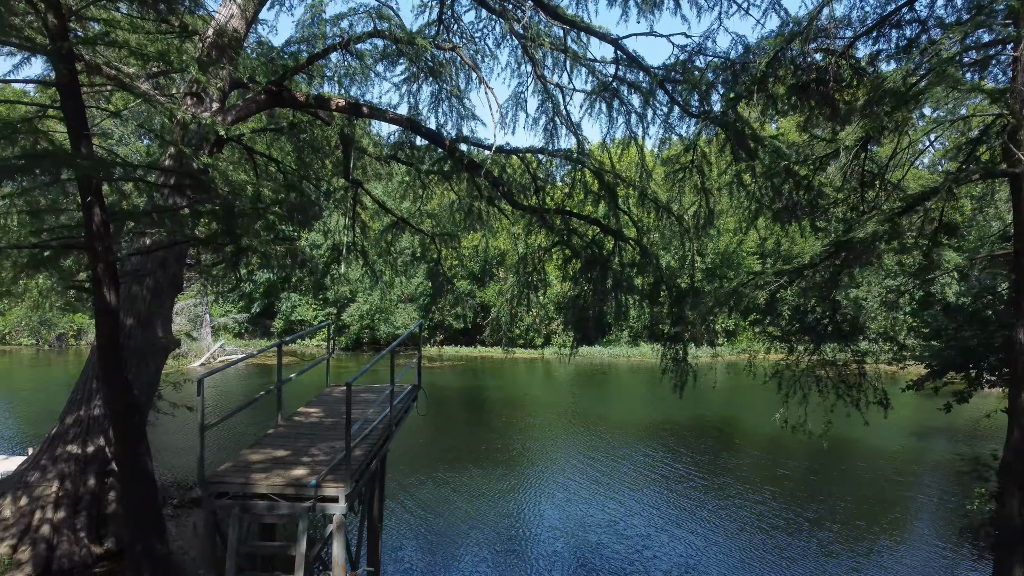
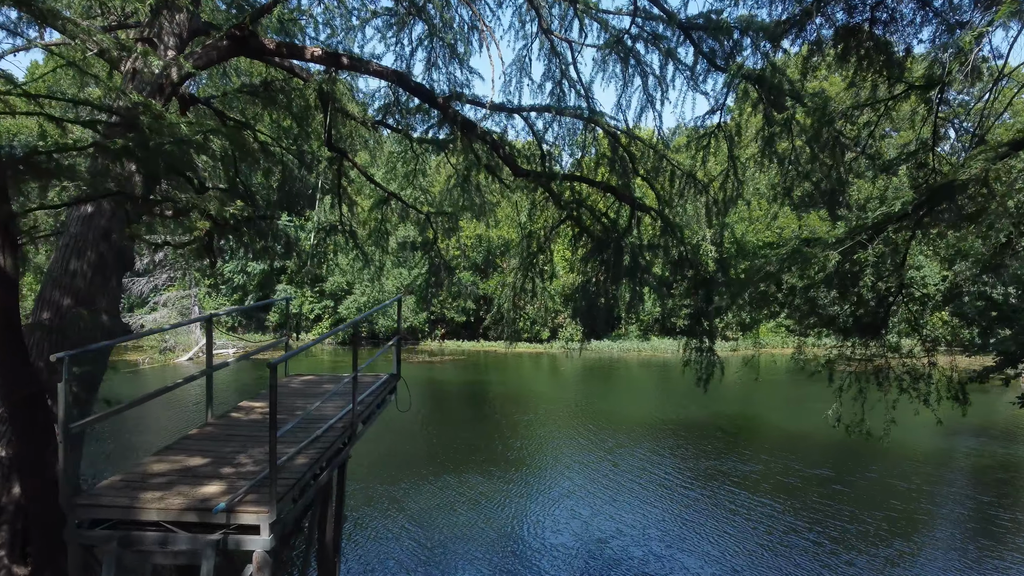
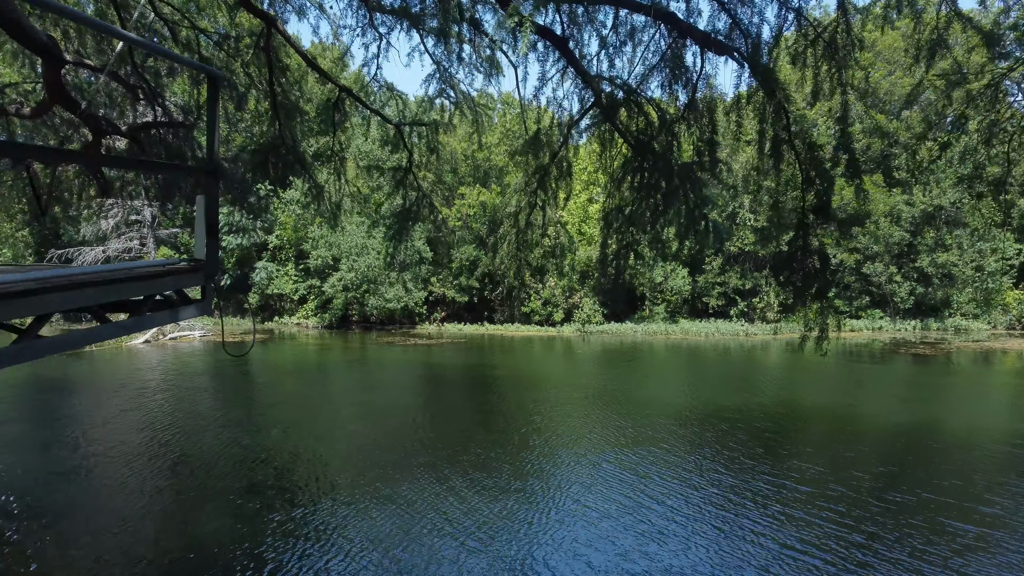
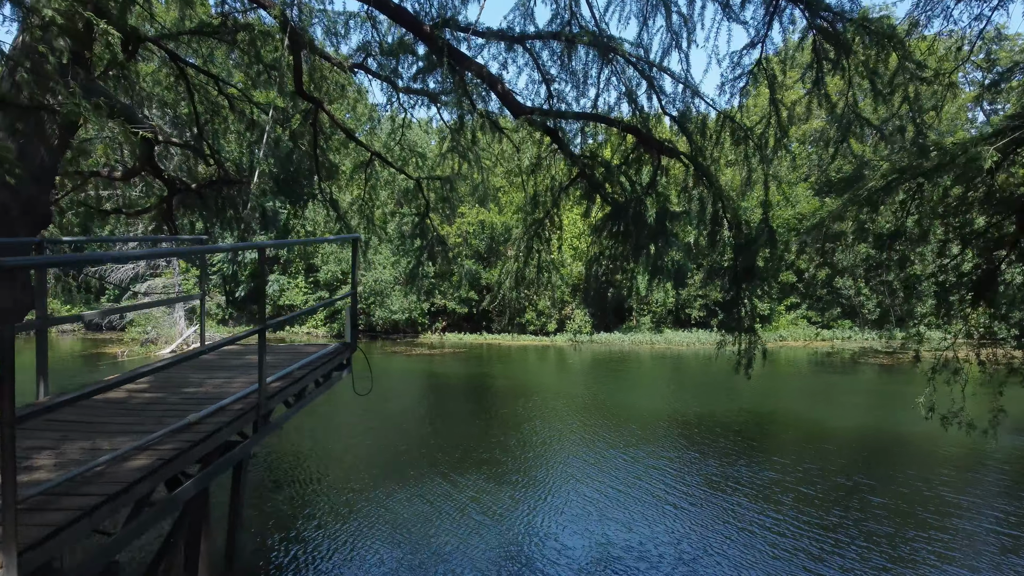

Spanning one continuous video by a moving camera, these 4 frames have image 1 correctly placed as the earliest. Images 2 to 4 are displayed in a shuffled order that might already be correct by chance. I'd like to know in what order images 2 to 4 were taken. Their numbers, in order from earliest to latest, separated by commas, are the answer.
2, 4, 3
